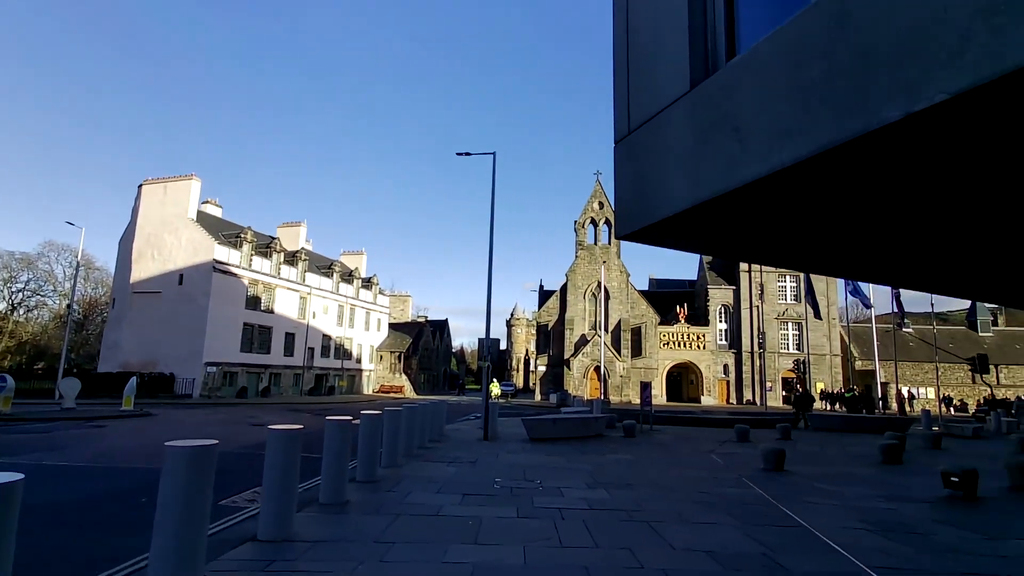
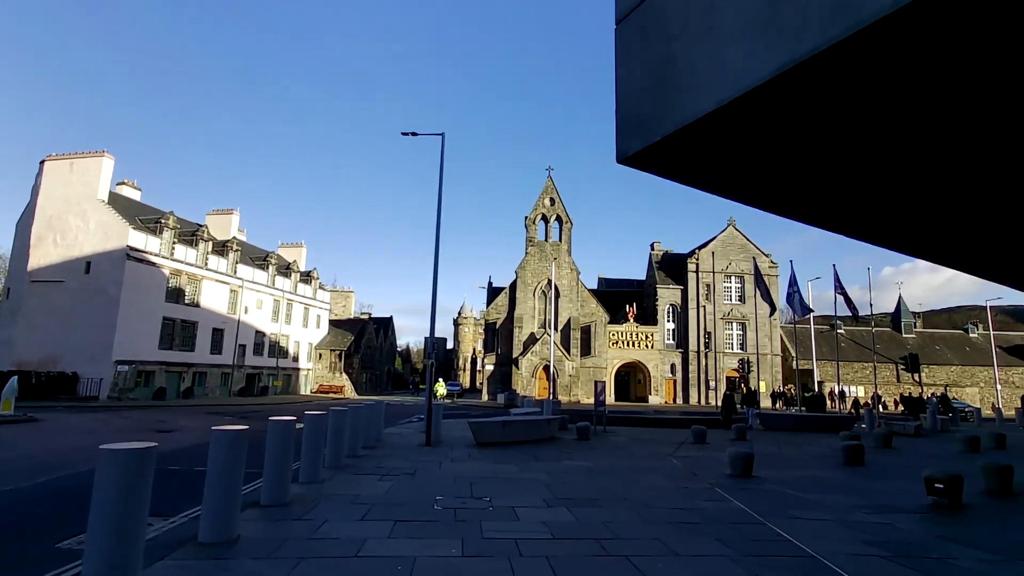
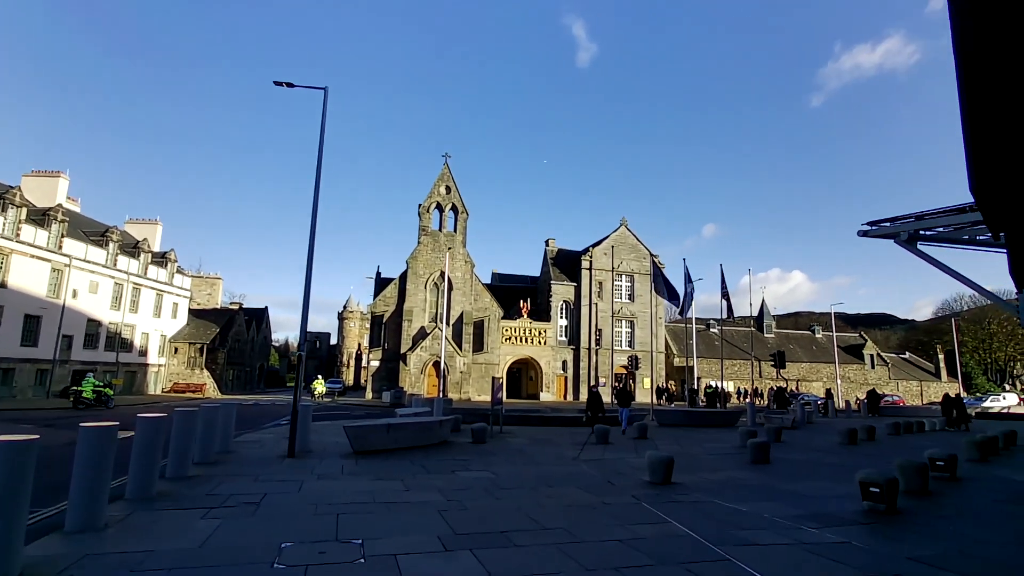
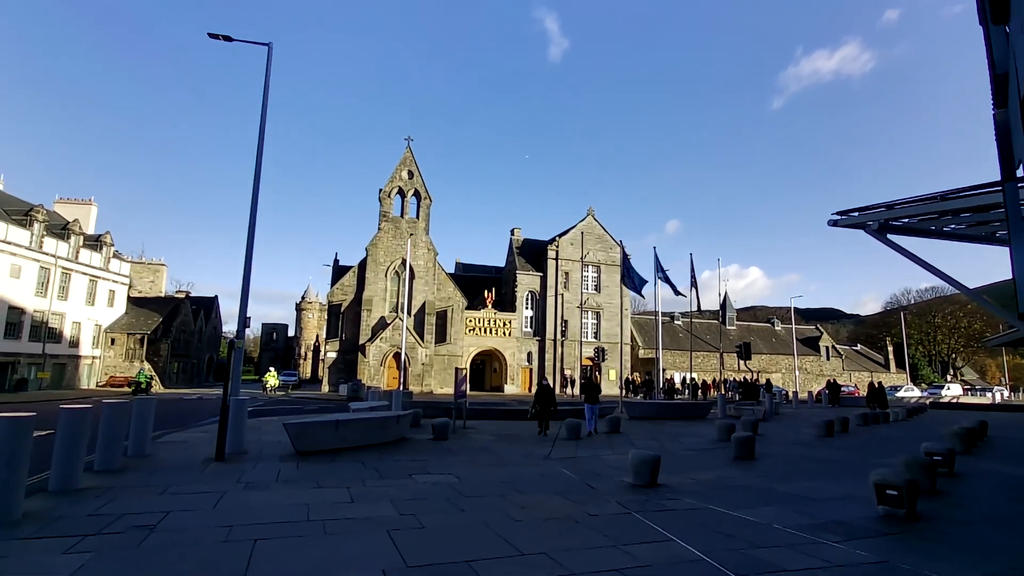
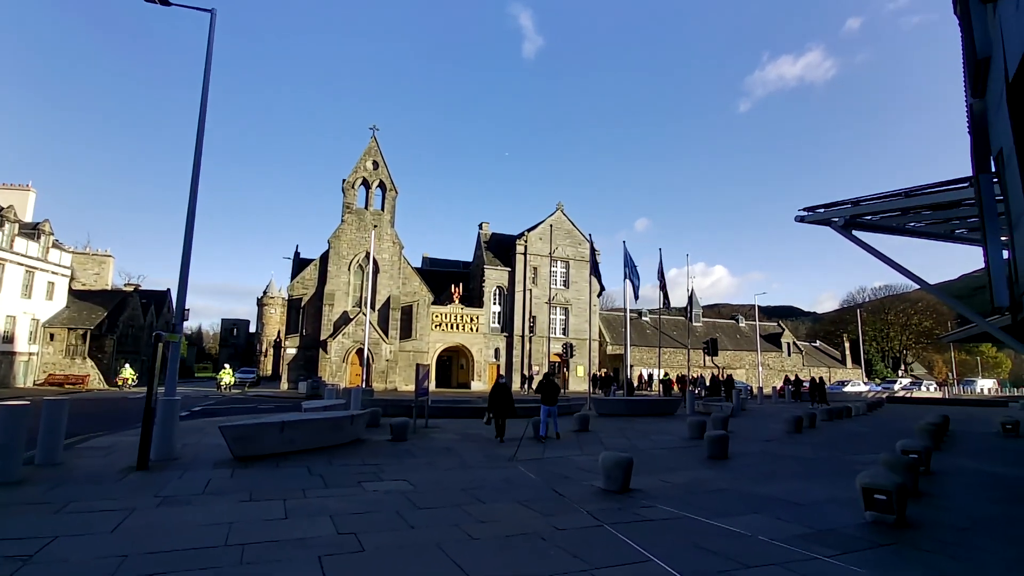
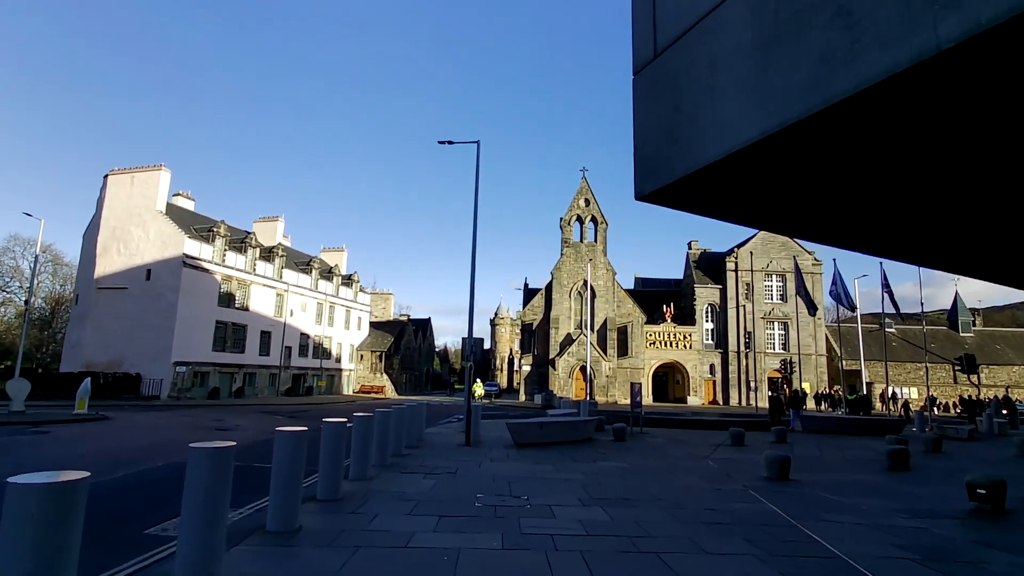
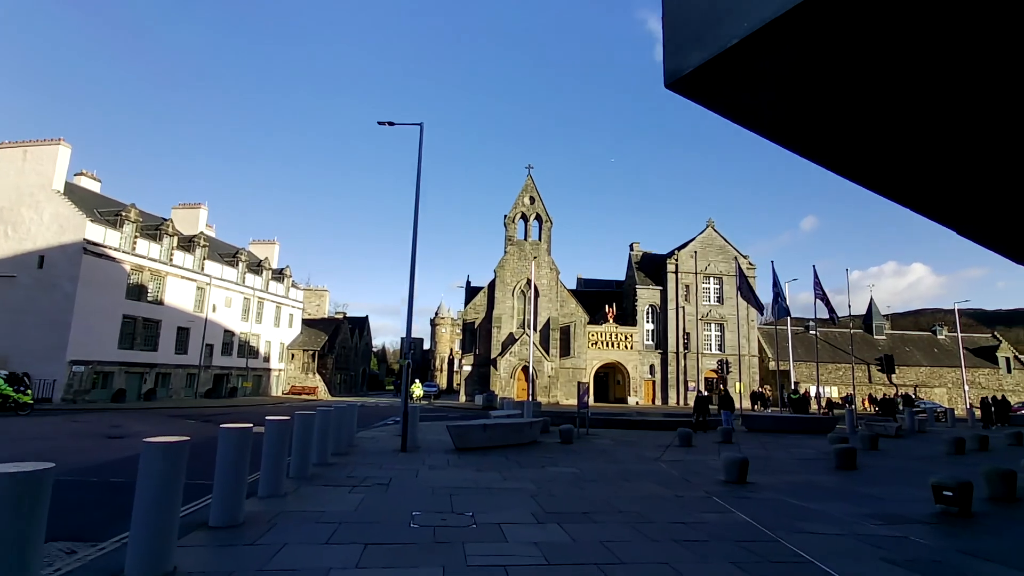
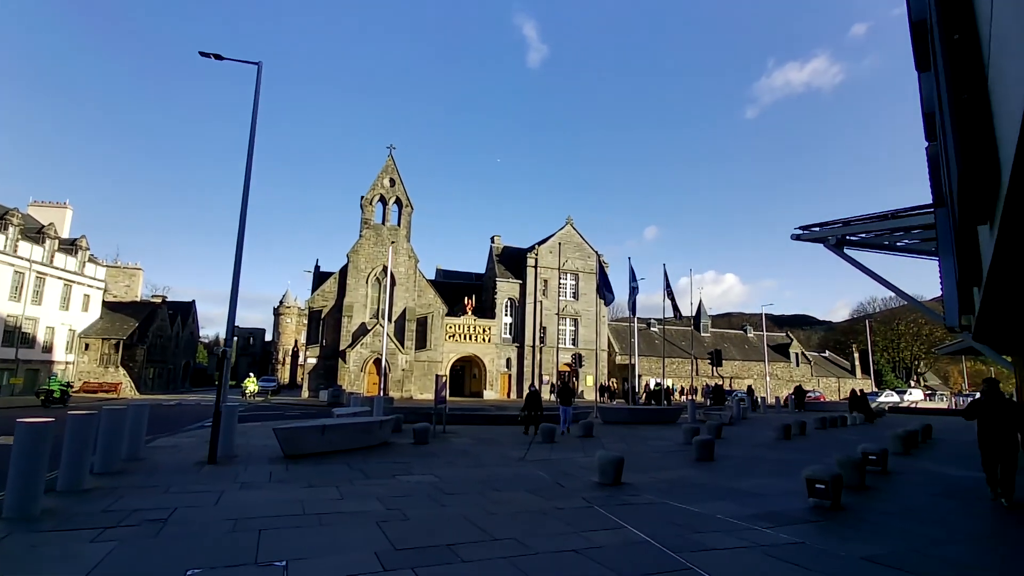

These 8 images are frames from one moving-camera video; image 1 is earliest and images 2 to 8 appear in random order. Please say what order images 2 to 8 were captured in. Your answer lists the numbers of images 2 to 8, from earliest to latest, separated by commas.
6, 2, 7, 3, 8, 4, 5
